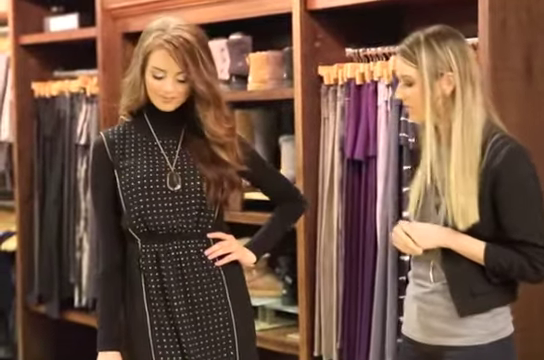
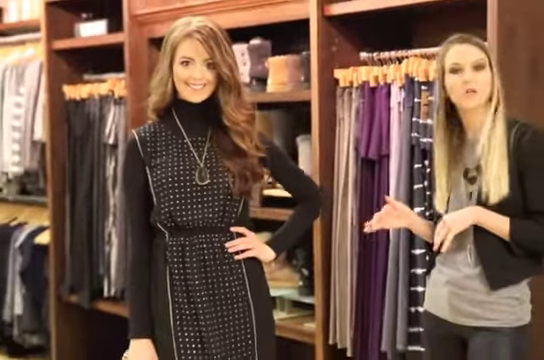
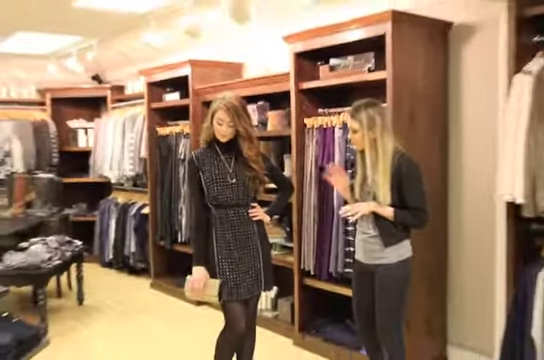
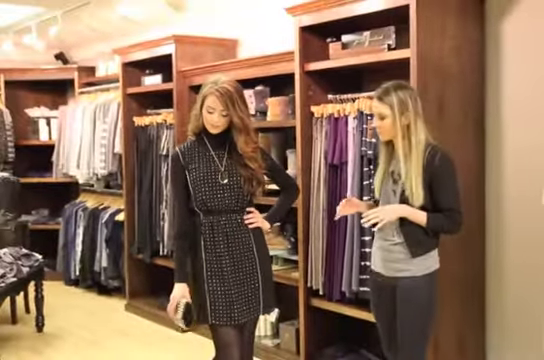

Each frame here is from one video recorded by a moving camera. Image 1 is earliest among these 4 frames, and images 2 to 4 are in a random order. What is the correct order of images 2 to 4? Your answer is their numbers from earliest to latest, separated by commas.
2, 4, 3
